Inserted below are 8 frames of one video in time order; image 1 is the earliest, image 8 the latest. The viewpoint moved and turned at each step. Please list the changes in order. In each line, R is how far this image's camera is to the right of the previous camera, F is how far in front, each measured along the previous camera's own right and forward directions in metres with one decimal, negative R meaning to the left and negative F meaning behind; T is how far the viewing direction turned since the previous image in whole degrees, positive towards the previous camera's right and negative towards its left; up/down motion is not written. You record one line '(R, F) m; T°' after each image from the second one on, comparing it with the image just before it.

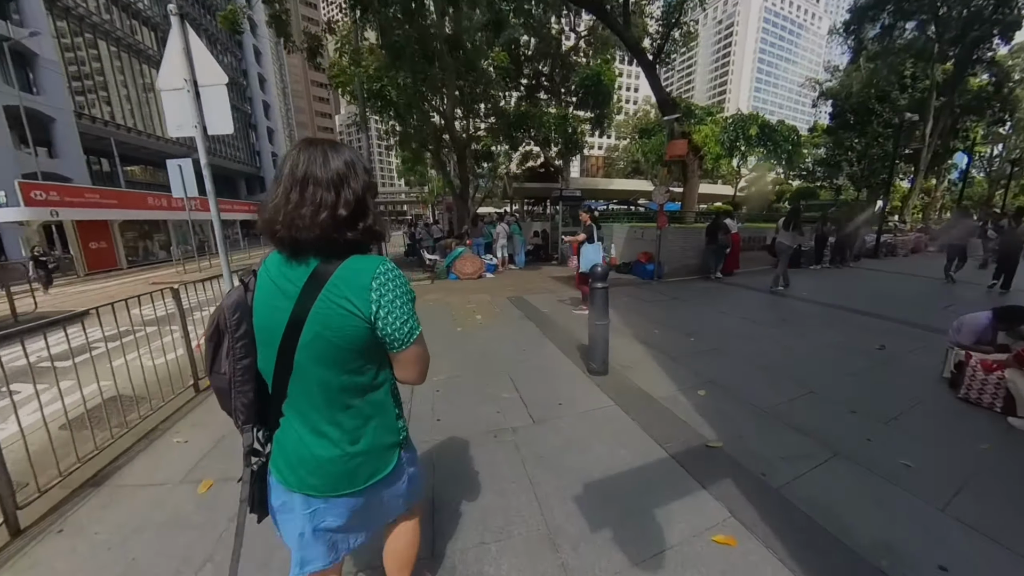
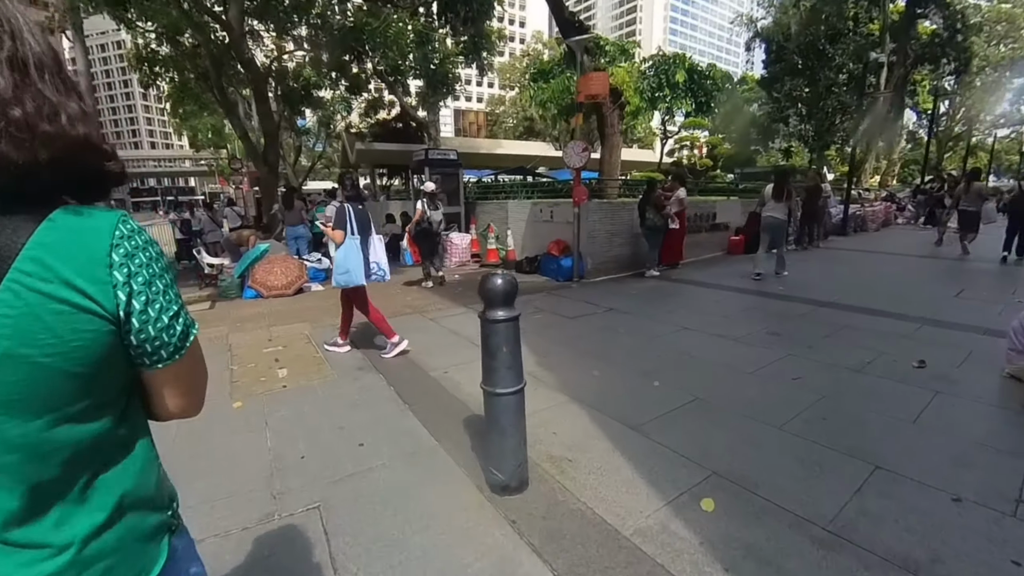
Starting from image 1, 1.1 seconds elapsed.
(+0.3, +2.6) m; +10°
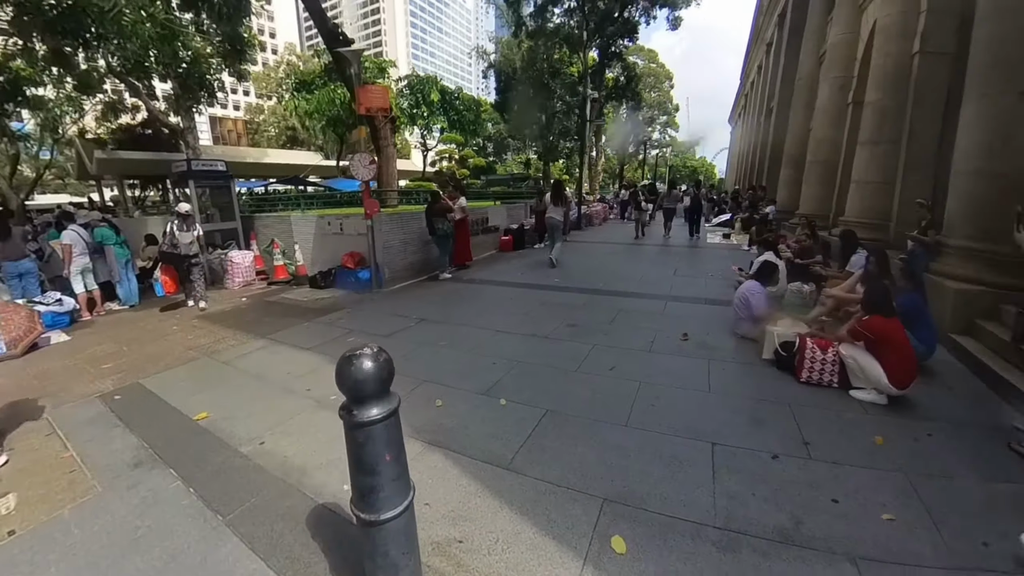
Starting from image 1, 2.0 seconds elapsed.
(-0.7, -0.2) m; +25°
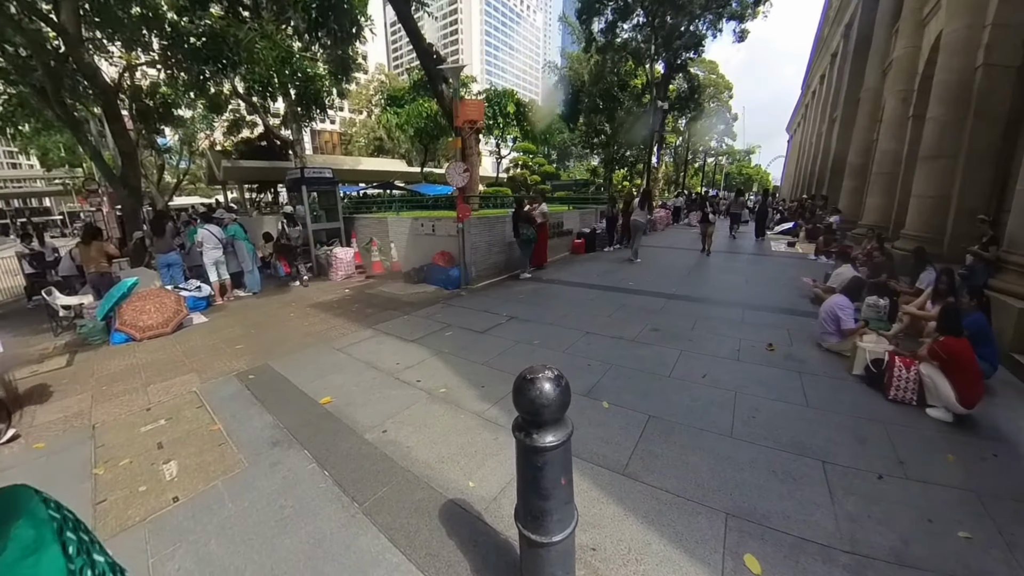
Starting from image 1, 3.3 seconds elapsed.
(-0.3, -0.7) m; -5°
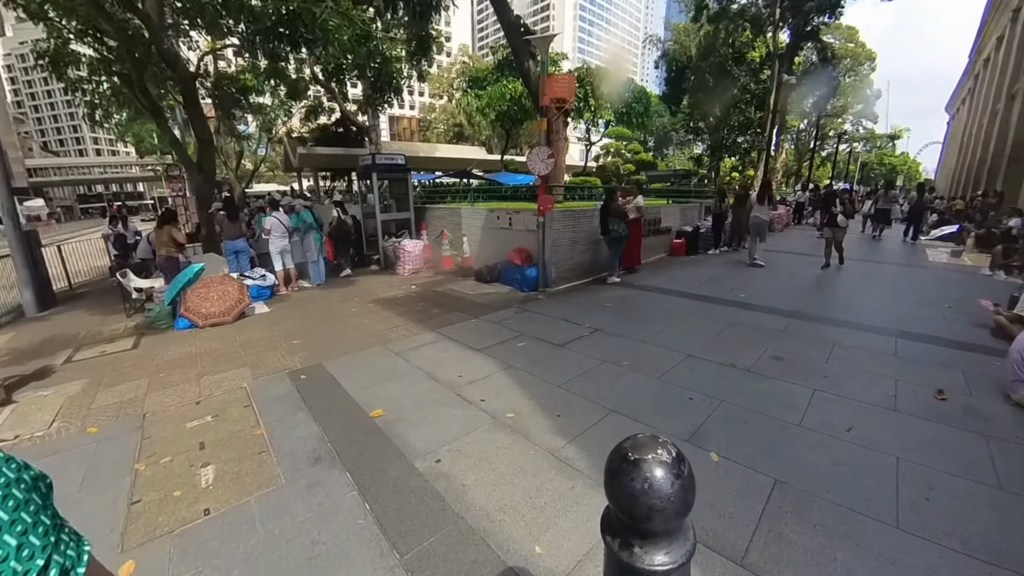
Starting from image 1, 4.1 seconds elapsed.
(0.0, +0.8) m; -8°
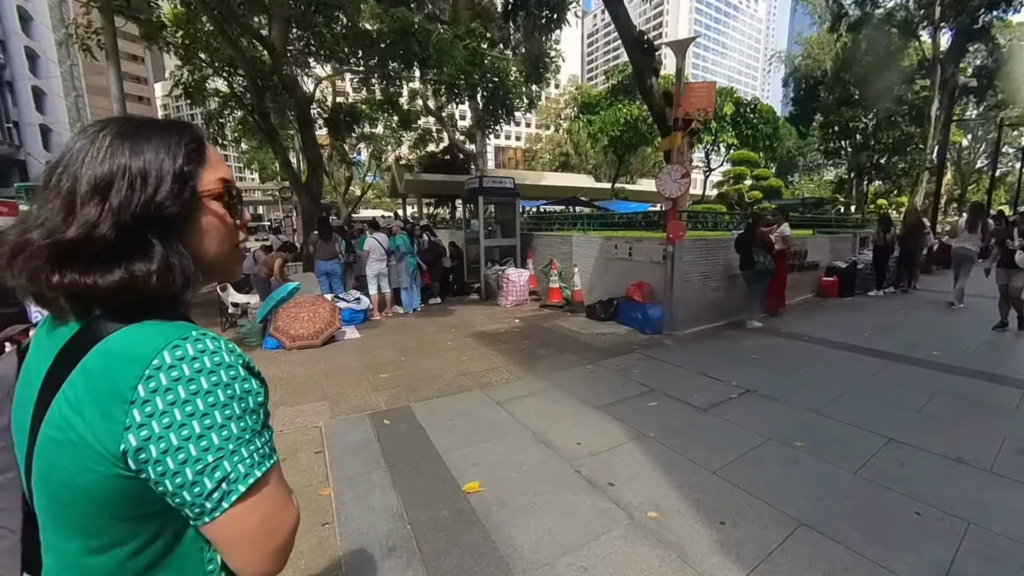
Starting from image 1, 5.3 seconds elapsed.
(-0.3, +1.0) m; -8°
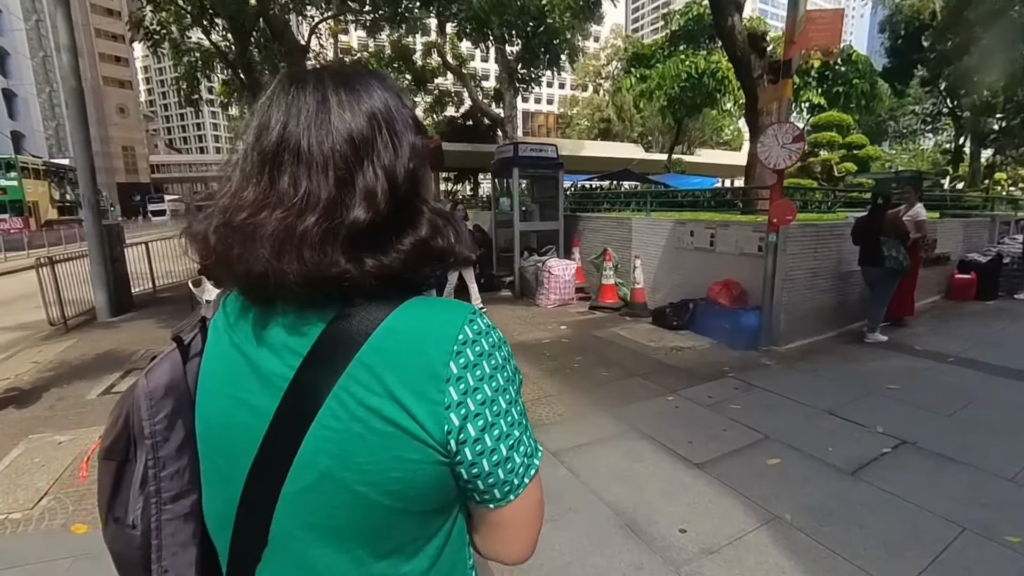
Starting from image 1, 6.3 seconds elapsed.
(-0.3, +1.4) m; -1°
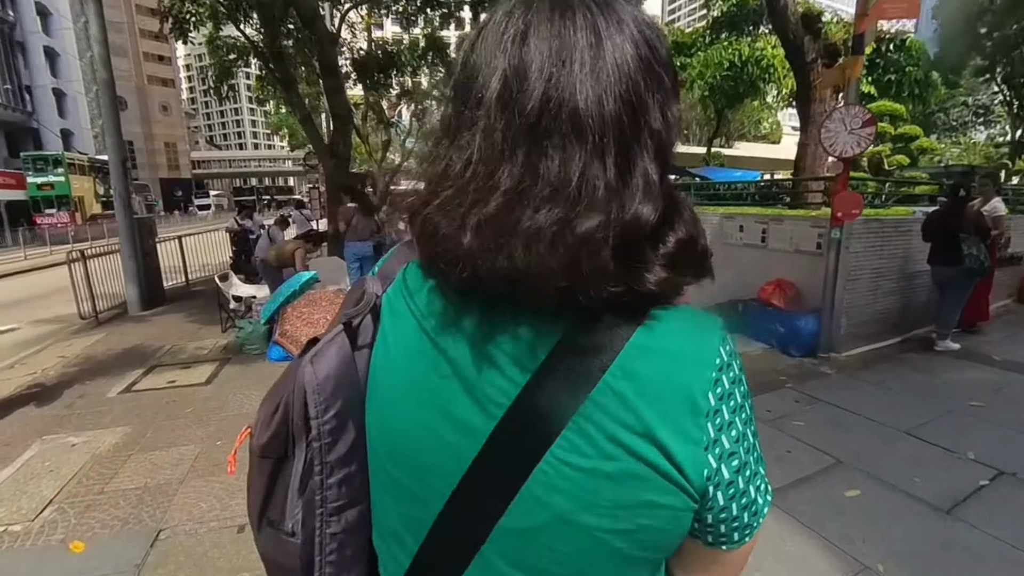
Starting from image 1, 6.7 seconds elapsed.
(-0.1, +0.3) m; -2°
